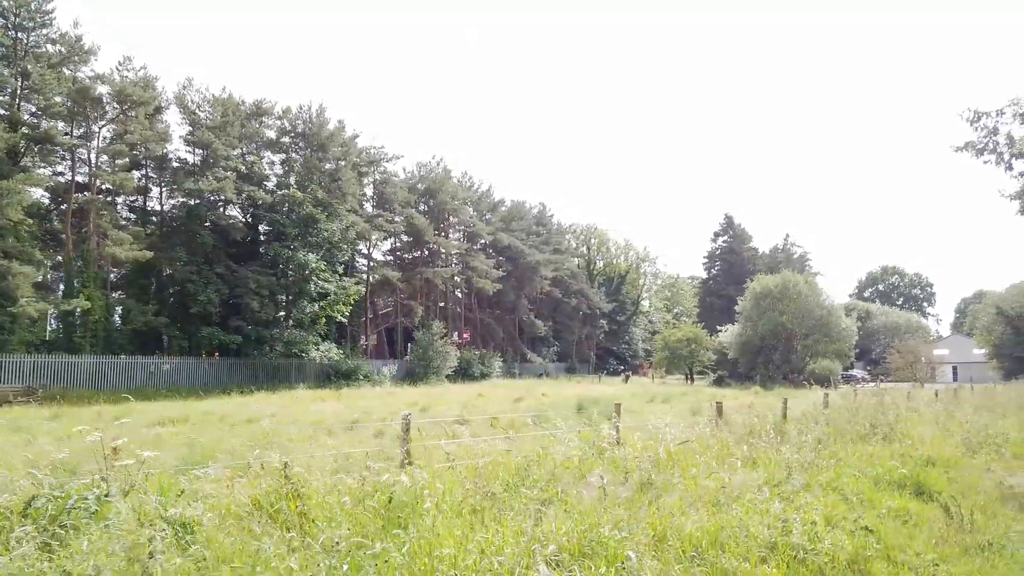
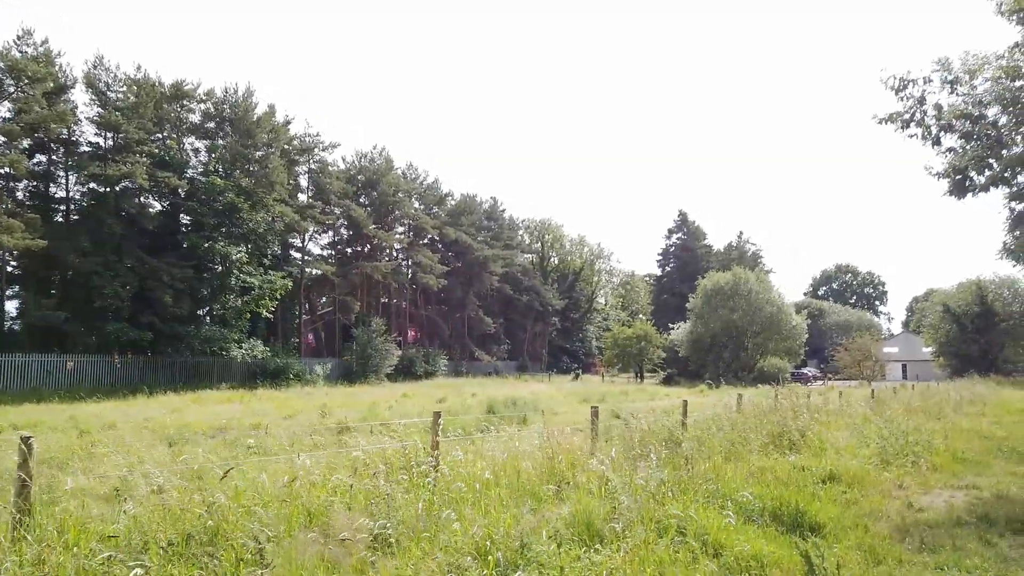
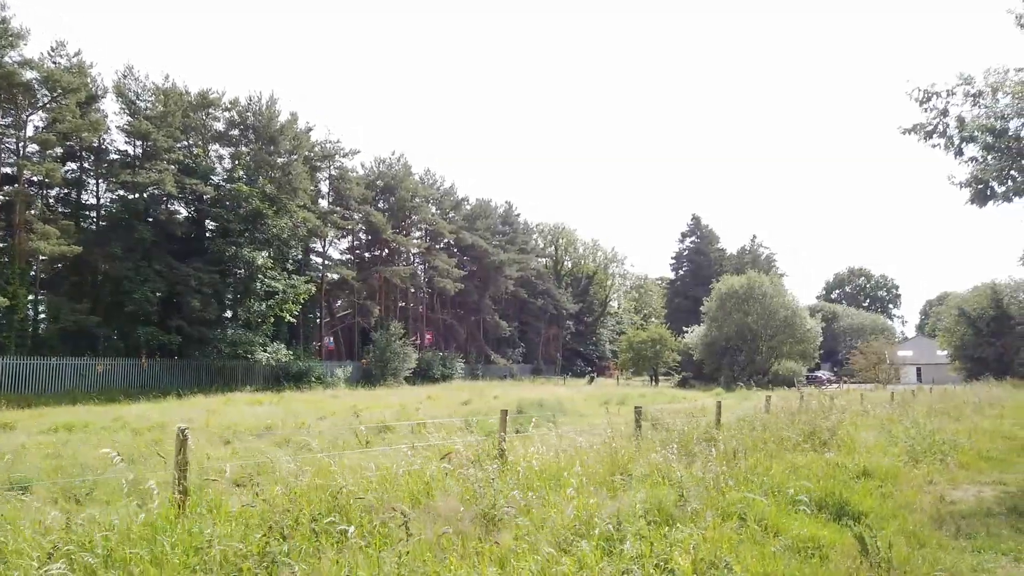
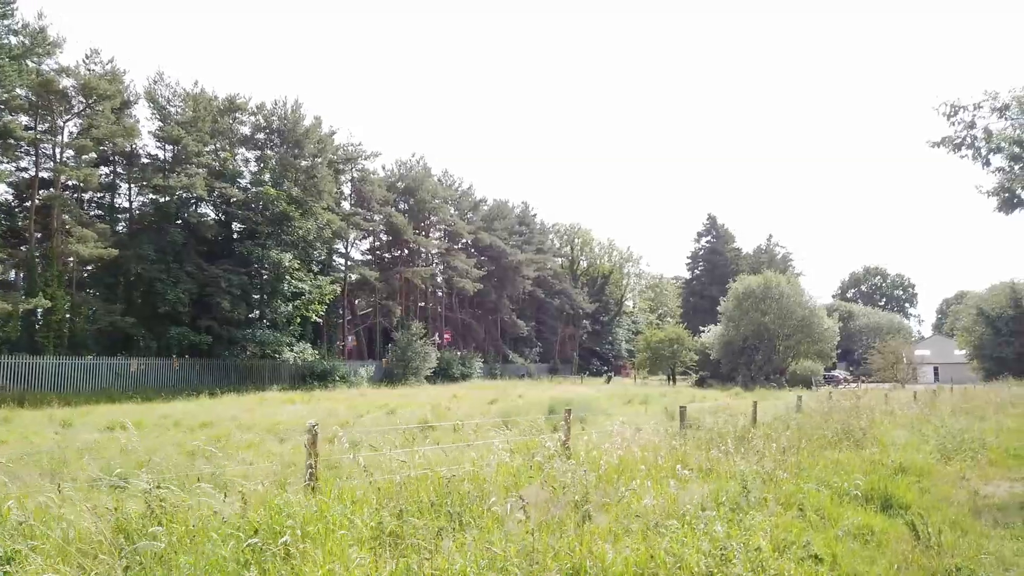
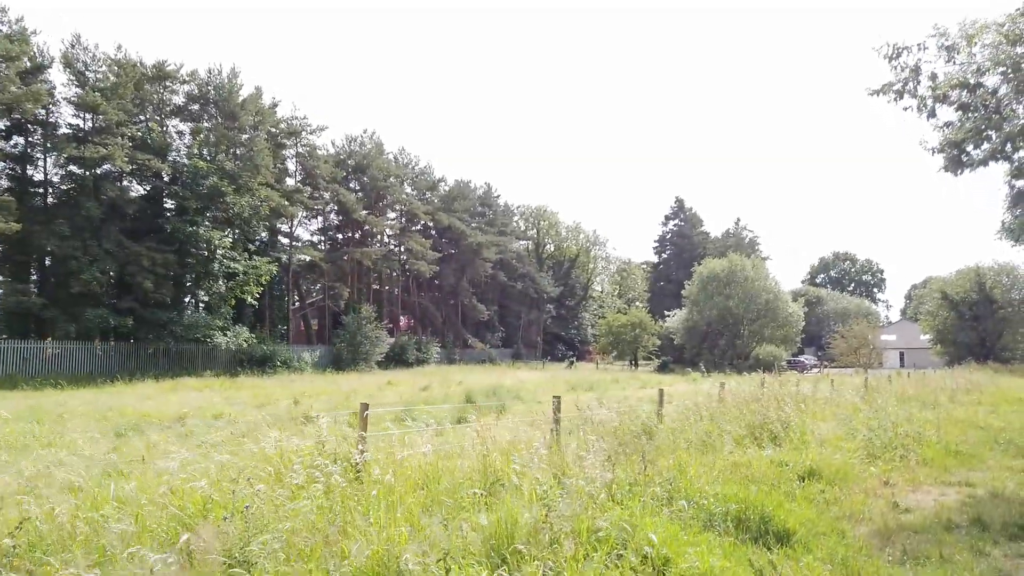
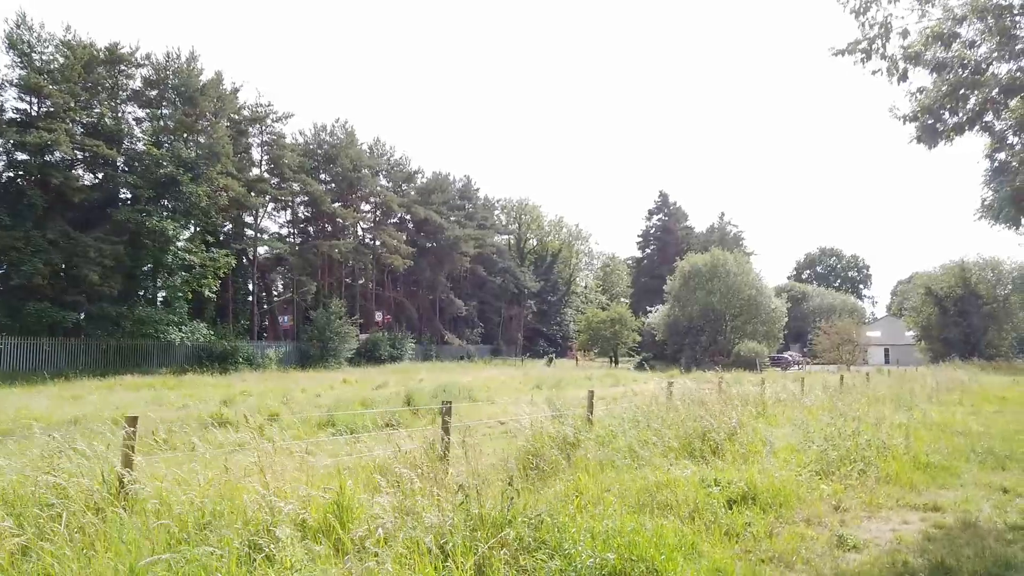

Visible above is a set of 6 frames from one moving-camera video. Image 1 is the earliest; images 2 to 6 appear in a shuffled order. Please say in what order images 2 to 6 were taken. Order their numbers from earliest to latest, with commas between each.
4, 3, 2, 5, 6
